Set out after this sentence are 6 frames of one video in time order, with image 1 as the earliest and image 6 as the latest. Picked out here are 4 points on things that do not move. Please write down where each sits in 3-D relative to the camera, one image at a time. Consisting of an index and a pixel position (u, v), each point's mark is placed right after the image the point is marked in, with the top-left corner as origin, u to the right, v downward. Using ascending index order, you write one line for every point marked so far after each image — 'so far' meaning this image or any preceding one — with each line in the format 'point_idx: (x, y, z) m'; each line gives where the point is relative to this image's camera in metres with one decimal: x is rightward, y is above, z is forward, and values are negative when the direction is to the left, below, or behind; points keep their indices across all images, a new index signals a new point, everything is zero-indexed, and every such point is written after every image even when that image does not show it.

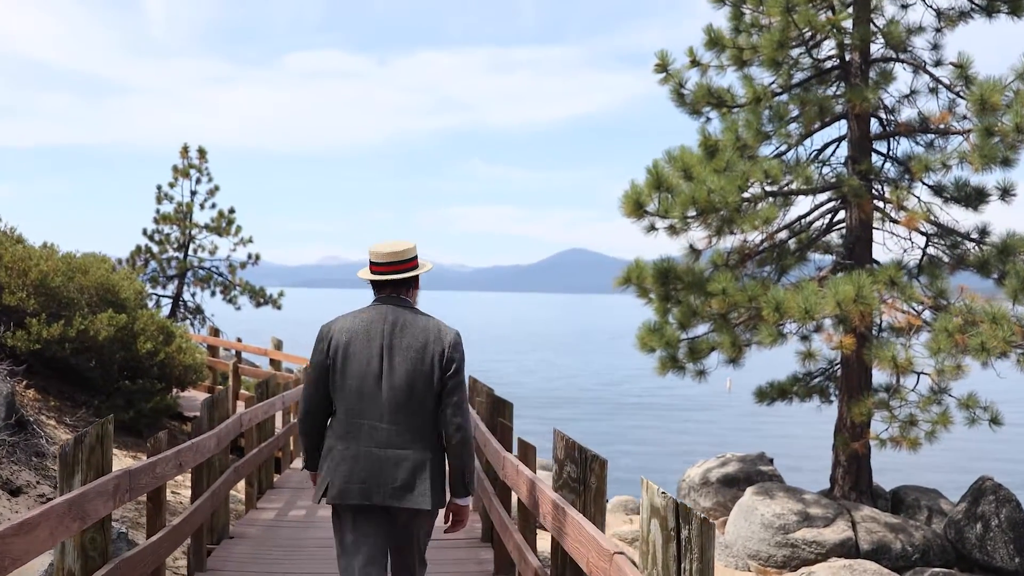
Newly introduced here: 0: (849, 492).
0: (+4.3, -2.6, +13.0) m
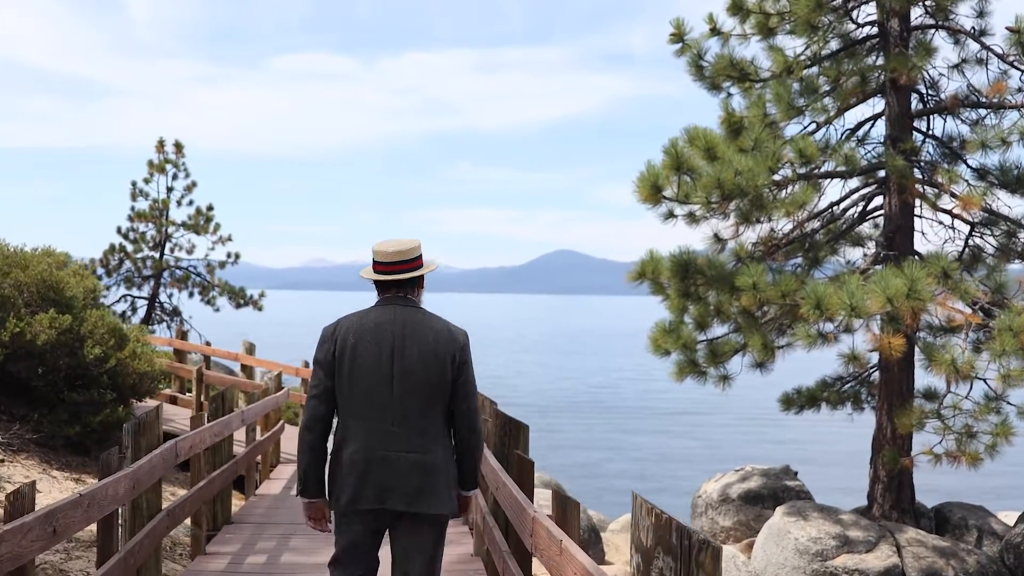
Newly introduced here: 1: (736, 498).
0: (+4.3, -2.6, +11.6) m
1: (+2.9, -2.7, +13.0) m
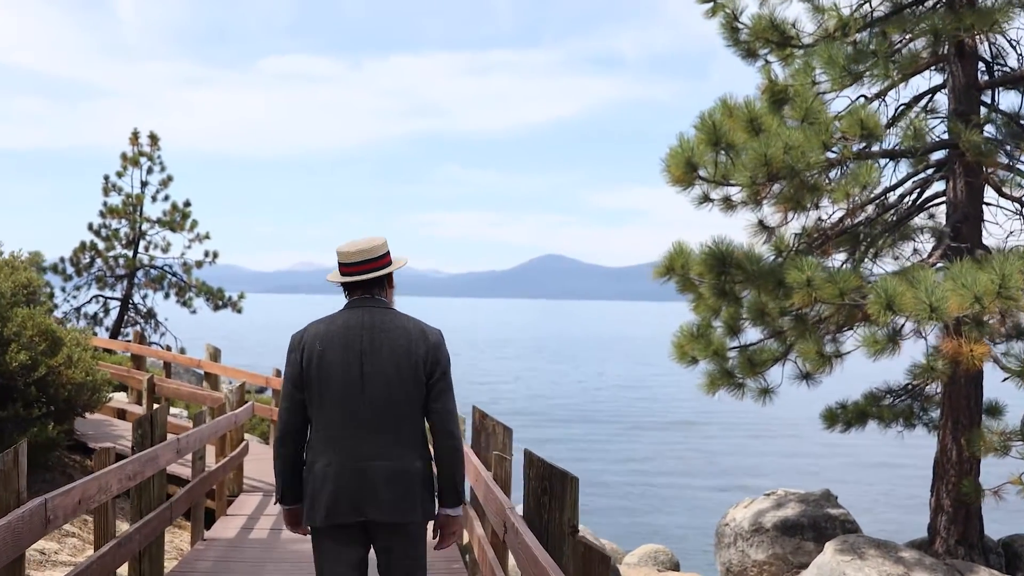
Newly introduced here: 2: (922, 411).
0: (+4.4, -2.6, +10.0) m
1: (+2.9, -2.7, +11.3) m
2: (+4.5, -1.3, +11.1) m
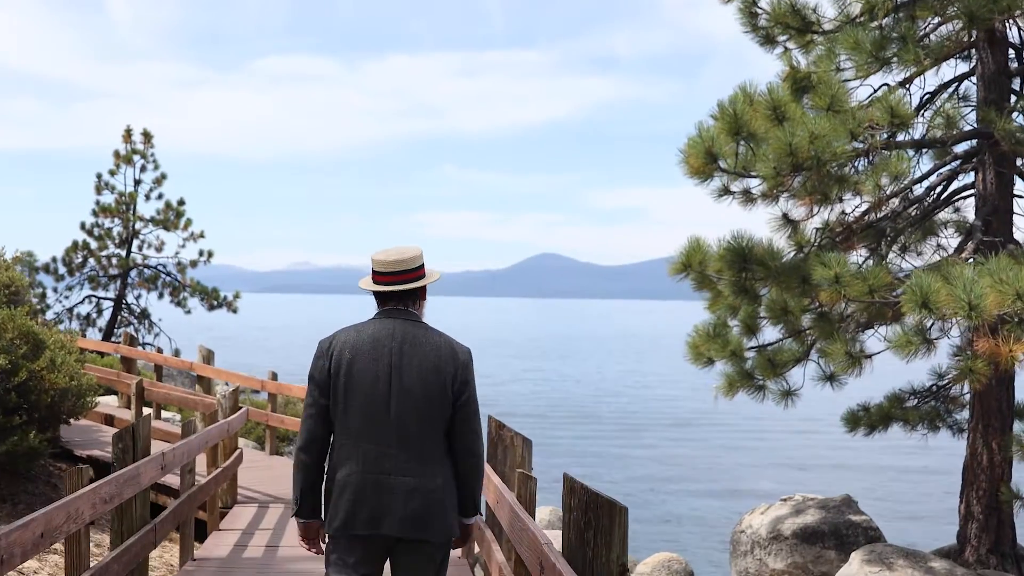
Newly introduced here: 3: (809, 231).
0: (+4.5, -2.5, +9.5) m
1: (+3.0, -2.7, +10.8) m
2: (+4.6, -1.3, +10.6) m
3: (+2.9, +0.6, +9.8) m
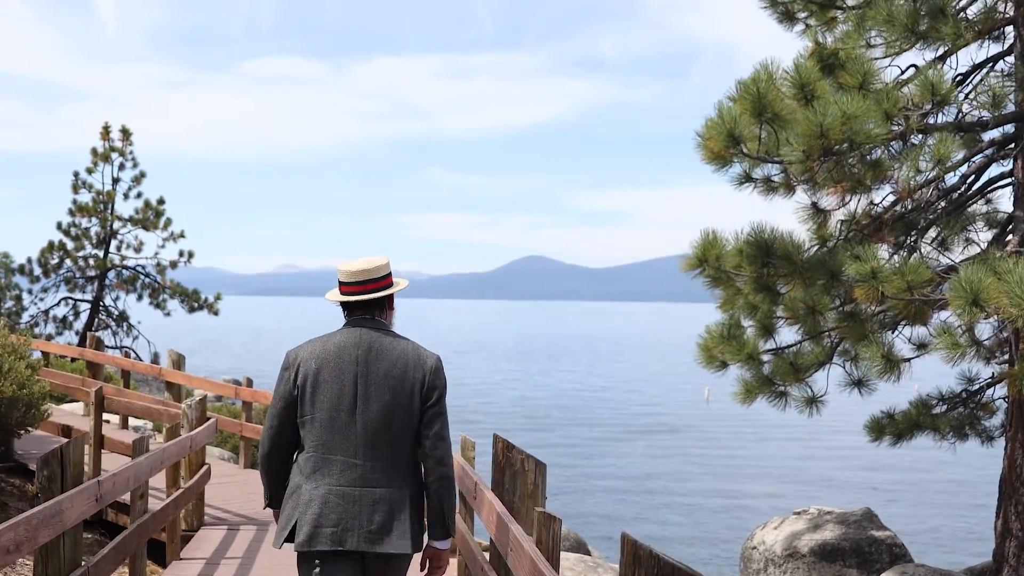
0: (+4.5, -2.5, +8.7) m
1: (+2.9, -2.6, +10.0) m
2: (+4.6, -1.3, +9.8) m
3: (+2.9, +0.6, +9.0) m
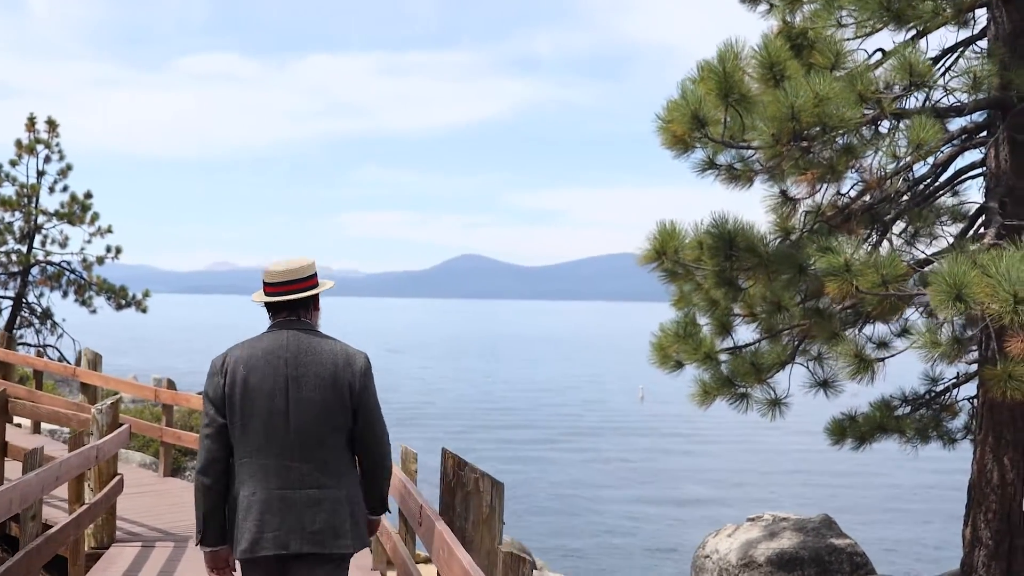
0: (+4.0, -2.5, +8.3) m
1: (+2.4, -2.6, +9.6) m
2: (+4.1, -1.3, +9.5) m
3: (+2.4, +0.6, +8.5) m
